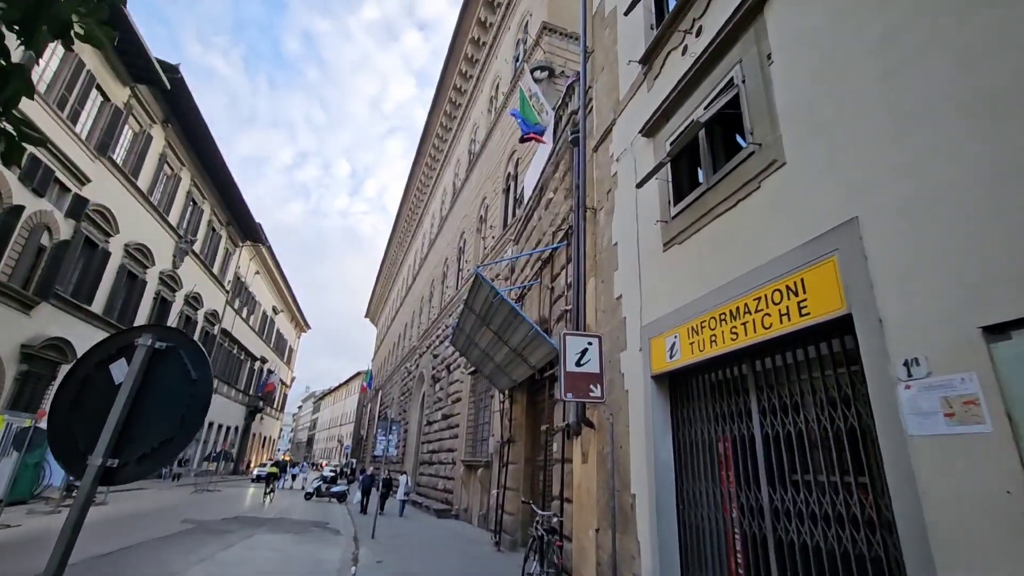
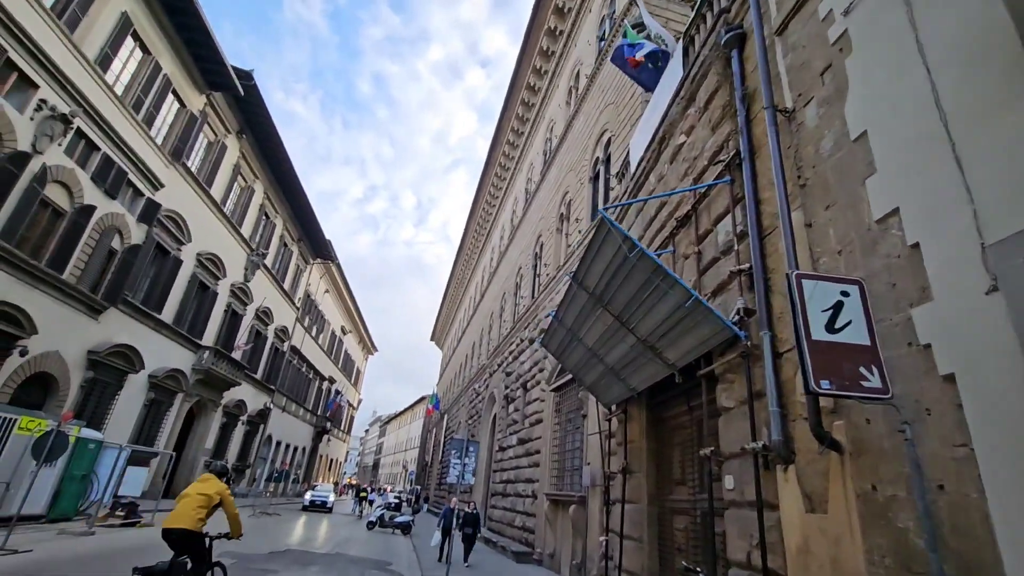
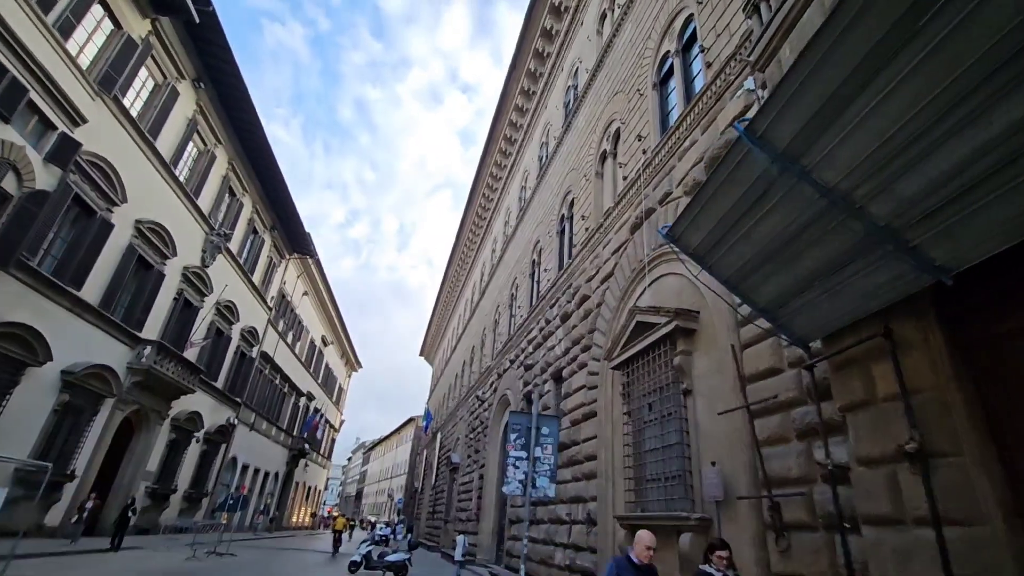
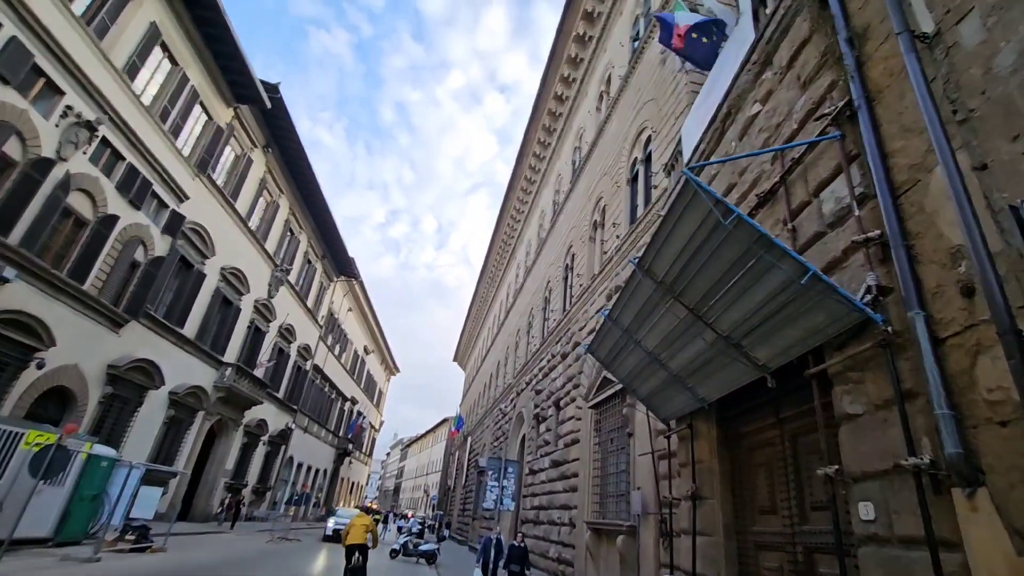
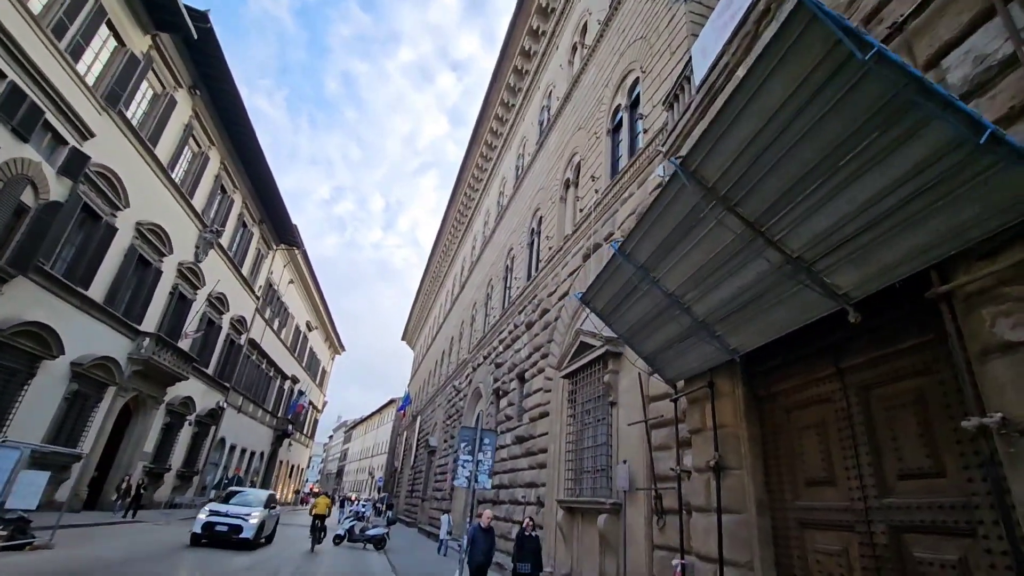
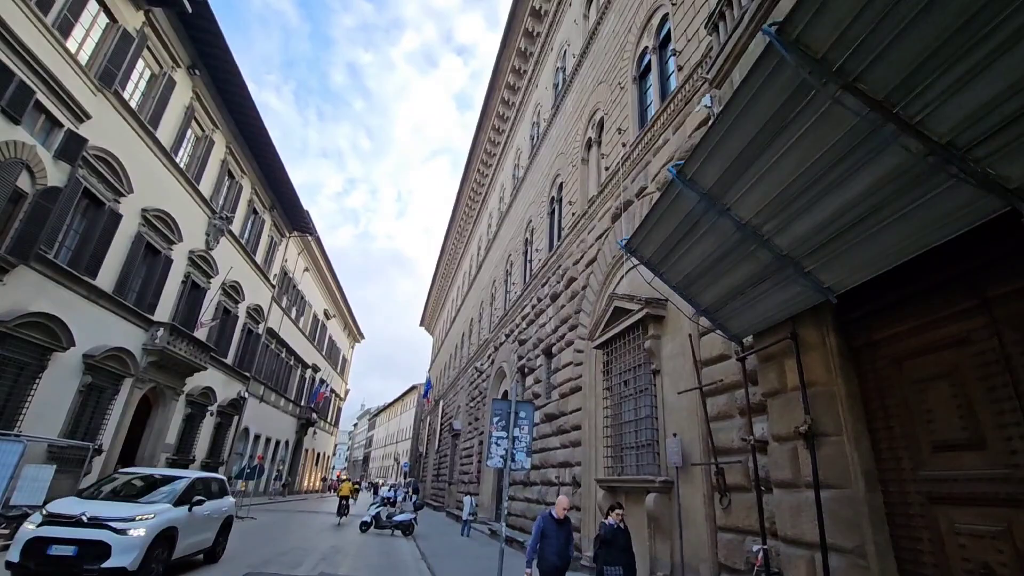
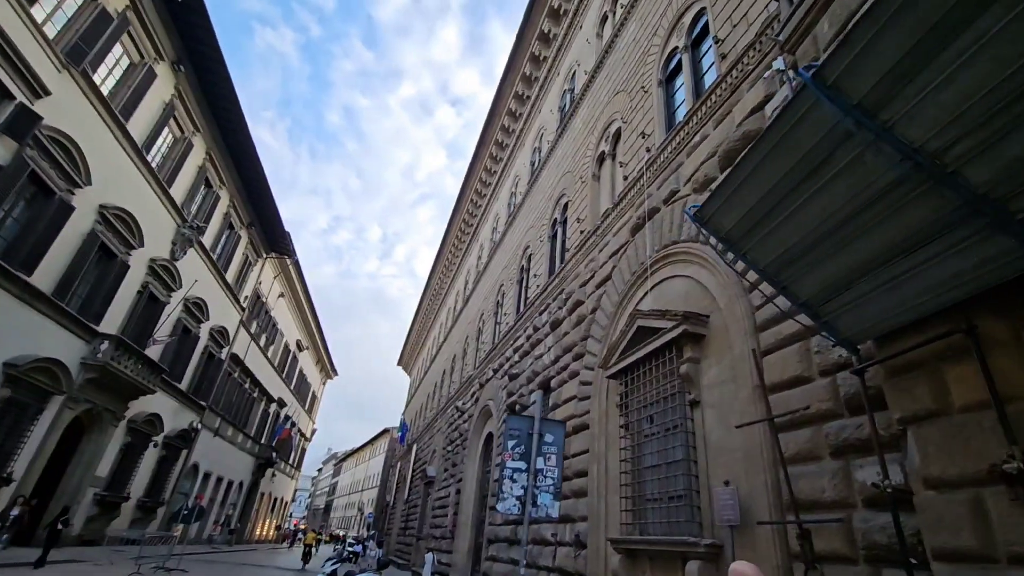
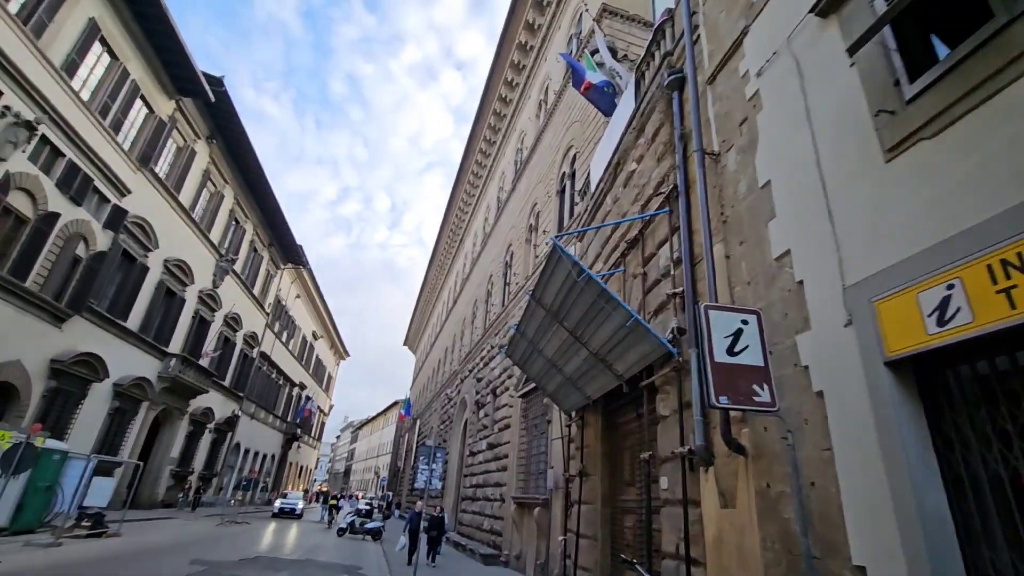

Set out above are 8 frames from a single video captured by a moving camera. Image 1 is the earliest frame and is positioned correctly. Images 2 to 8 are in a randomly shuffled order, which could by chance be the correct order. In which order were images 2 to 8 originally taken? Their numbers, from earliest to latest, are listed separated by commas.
8, 2, 4, 5, 6, 3, 7
